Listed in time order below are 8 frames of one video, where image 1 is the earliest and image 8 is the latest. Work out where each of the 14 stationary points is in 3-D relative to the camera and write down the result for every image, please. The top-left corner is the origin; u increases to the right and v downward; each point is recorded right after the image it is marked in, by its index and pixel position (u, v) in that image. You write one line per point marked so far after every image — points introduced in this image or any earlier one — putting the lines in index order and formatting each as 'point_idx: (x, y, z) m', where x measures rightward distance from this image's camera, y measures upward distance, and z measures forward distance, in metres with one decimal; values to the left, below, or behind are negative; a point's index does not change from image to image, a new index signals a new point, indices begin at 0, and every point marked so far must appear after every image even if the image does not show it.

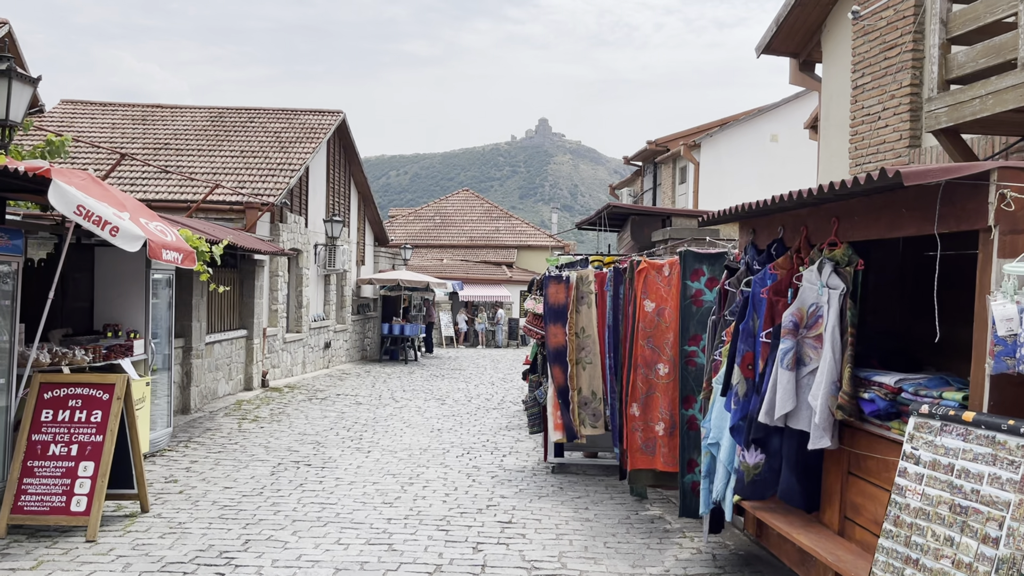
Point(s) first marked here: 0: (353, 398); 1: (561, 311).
0: (-2.8, -1.9, +14.3) m
1: (+0.5, -0.2, +8.0) m
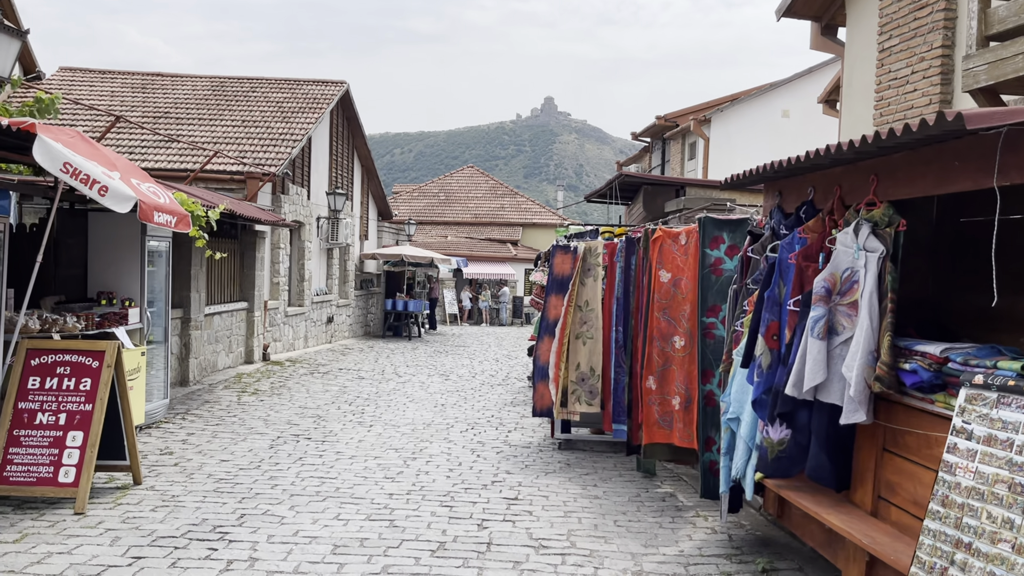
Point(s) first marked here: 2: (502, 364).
0: (-2.7, -1.4, +14.0) m
1: (+0.6, +0.1, +7.7) m
2: (-0.2, -1.5, +16.2) m
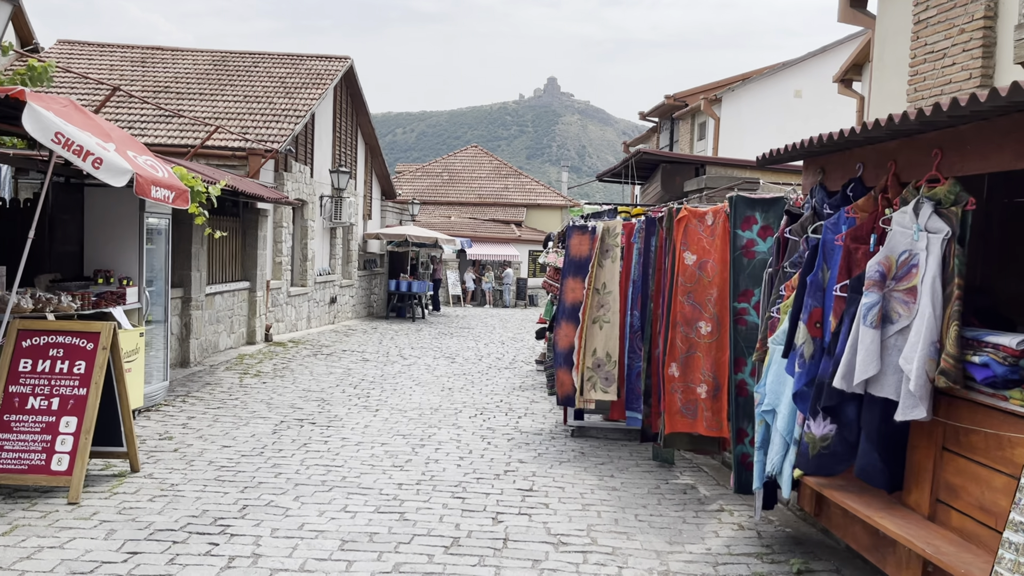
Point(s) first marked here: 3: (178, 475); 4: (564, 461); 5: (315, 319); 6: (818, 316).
0: (-2.6, -1.1, +13.8) m
1: (+0.7, +0.2, +7.4) m
2: (-0.1, -1.1, +15.9) m
3: (-2.4, -1.3, +6.0) m
4: (+0.4, -1.4, +6.8) m
5: (-4.2, -0.7, +17.8) m
6: (+1.5, -0.1, +4.0) m
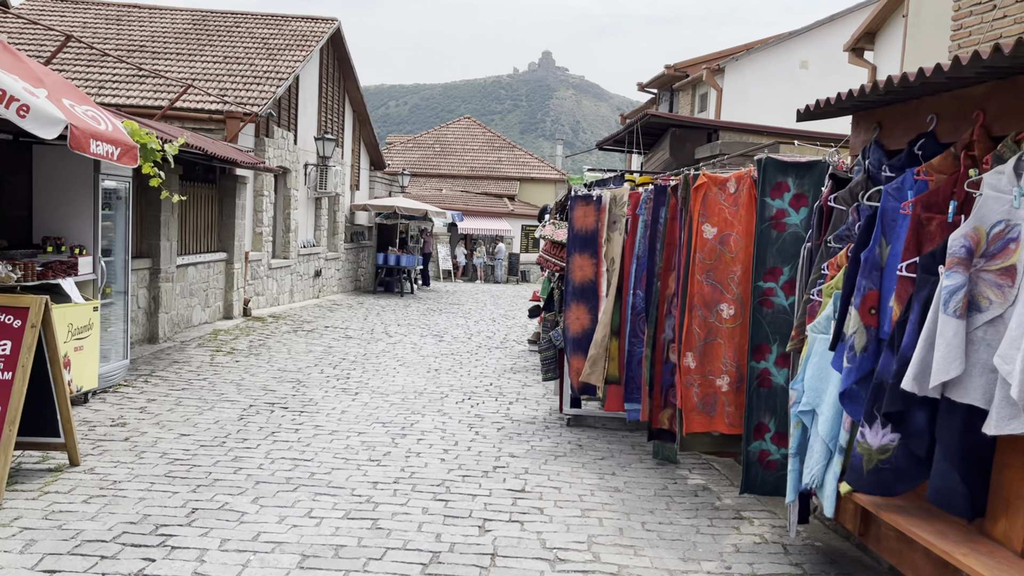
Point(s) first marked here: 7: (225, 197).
0: (-2.7, -0.7, +13.0) m
1: (+0.6, +0.4, +6.7) m
2: (-0.2, -0.7, +15.2) m
3: (-2.5, -1.2, +5.3) m
4: (+0.4, -1.3, +6.2) m
5: (-4.4, -0.1, +17.1) m
6: (+1.5, -0.1, +3.3) m
7: (-4.5, +1.4, +12.9) m
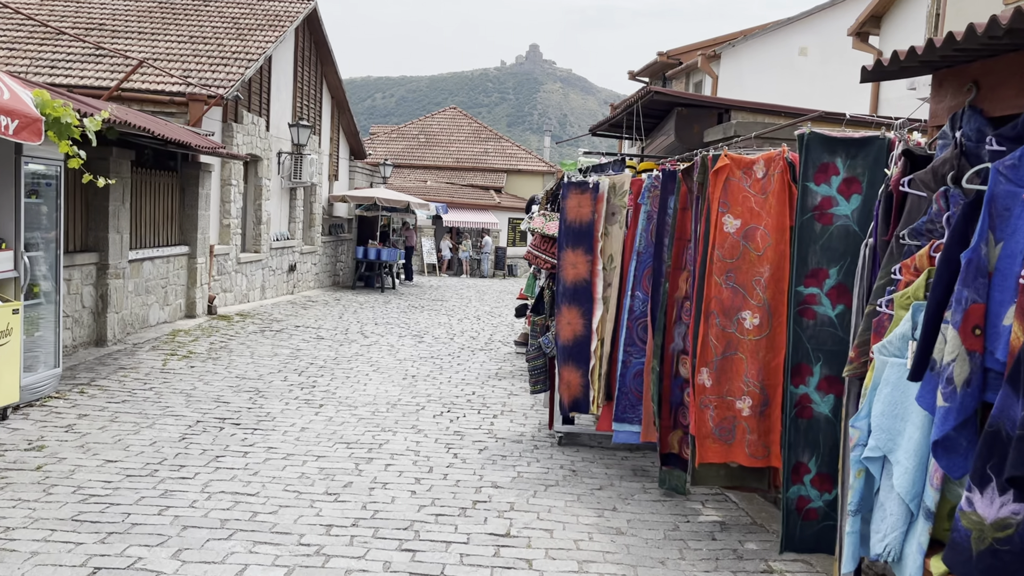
0: (-2.9, -0.6, +12.1) m
1: (+0.5, +0.4, +5.8) m
2: (-0.5, -0.6, +14.3) m
3: (-2.6, -1.2, +4.3) m
4: (+0.3, -1.3, +5.3) m
5: (-4.7, 0.0, +16.1) m
6: (+1.4, -0.1, +2.5) m
7: (-4.7, +1.5, +11.9) m
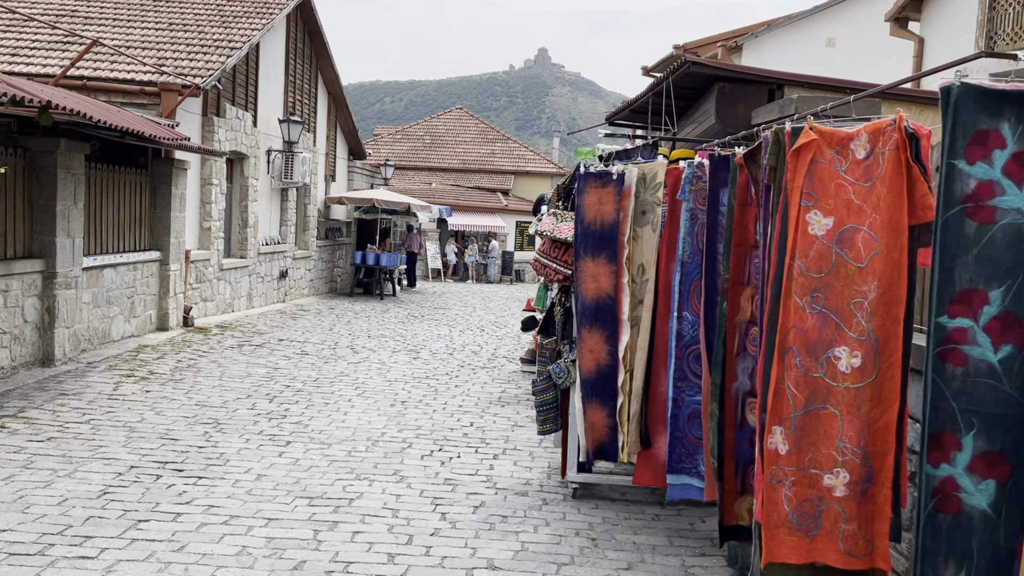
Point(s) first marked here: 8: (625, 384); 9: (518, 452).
0: (-2.8, -0.8, +10.9) m
1: (+0.5, +0.3, +4.6) m
2: (-0.4, -0.7, +13.1) m
3: (-2.6, -1.3, +3.1) m
4: (+0.3, -1.4, +4.1) m
5: (-4.6, -0.2, +14.9) m
6: (+1.4, -0.2, +1.2) m
7: (-4.6, +1.3, +10.8) m
8: (+0.6, -0.5, +4.6) m
9: (0.0, -1.2, +6.2) m
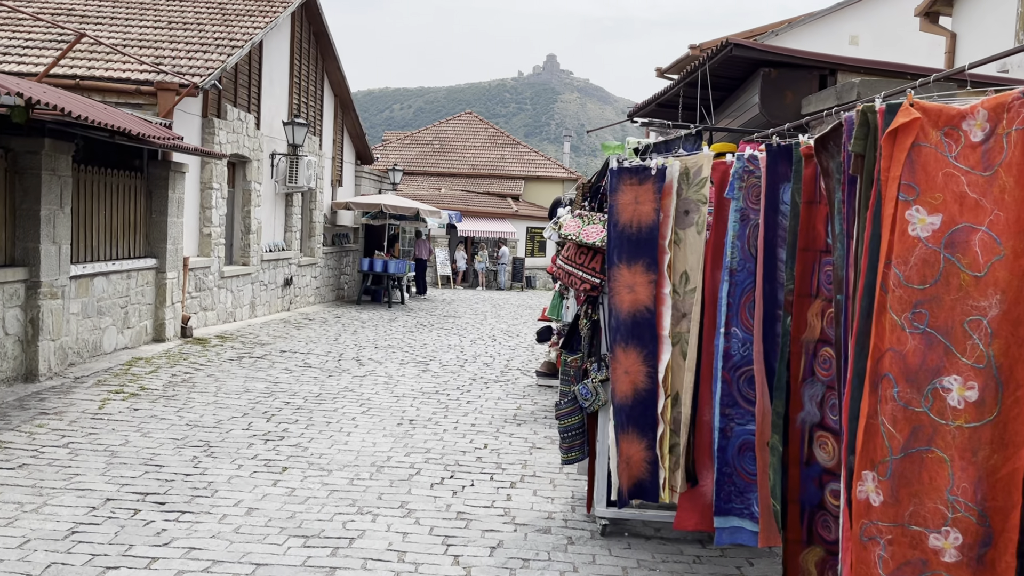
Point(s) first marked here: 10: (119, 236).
0: (-2.6, -0.9, +10.4) m
1: (+0.6, +0.2, +4.0) m
2: (-0.2, -0.9, +12.6) m
3: (-2.5, -1.3, +2.6) m
4: (+0.4, -1.4, +3.5) m
5: (-4.4, -0.3, +14.4) m
6: (+1.4, -0.2, +0.6) m
7: (-4.4, +1.2, +10.2) m
8: (+0.7, -0.6, +4.0) m
9: (+0.2, -1.3, +5.6) m
10: (-4.5, +0.6, +9.5) m
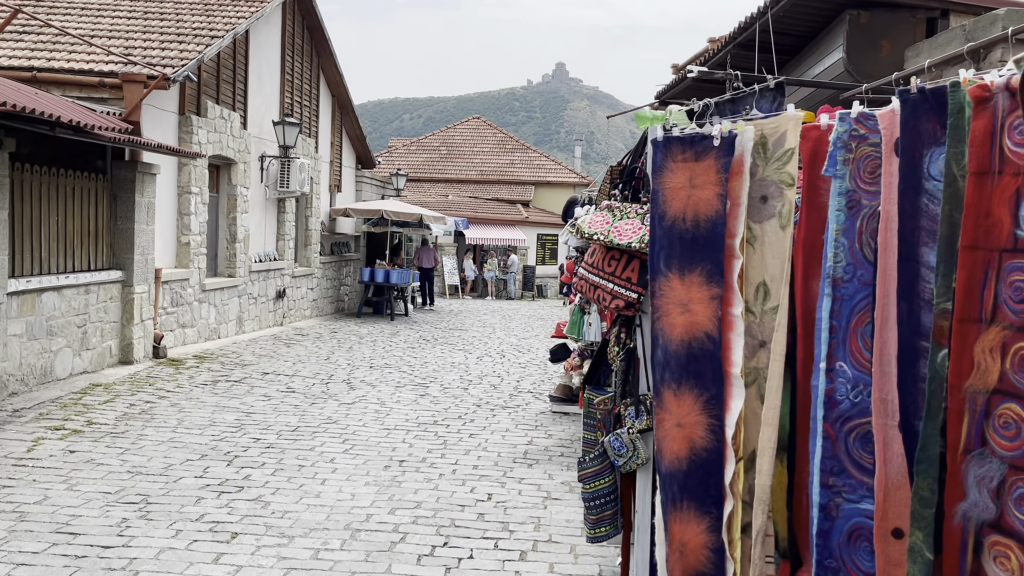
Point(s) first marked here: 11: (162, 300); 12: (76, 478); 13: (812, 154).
0: (-2.5, -1.0, +9.2) m
1: (+0.6, +0.2, +2.8) m
2: (0.0, -1.0, +11.4) m
3: (-2.5, -1.4, +1.4) m
4: (+0.4, -1.5, +2.3) m
5: (-4.2, -0.5, +13.3) m
6: (+1.4, -0.2, -0.6) m
7: (-4.3, +1.1, +9.1) m
8: (+0.8, -0.7, +2.8) m
9: (+0.2, -1.4, +4.4) m
10: (-4.4, +0.4, +8.4) m
11: (-4.3, -0.1, +10.3) m
12: (-2.8, -1.2, +5.3) m
13: (+1.0, +0.4, +2.6) m
